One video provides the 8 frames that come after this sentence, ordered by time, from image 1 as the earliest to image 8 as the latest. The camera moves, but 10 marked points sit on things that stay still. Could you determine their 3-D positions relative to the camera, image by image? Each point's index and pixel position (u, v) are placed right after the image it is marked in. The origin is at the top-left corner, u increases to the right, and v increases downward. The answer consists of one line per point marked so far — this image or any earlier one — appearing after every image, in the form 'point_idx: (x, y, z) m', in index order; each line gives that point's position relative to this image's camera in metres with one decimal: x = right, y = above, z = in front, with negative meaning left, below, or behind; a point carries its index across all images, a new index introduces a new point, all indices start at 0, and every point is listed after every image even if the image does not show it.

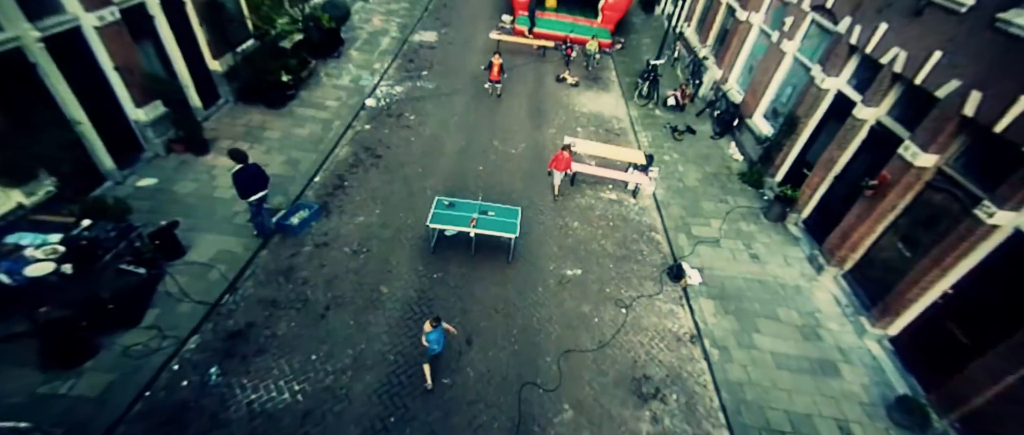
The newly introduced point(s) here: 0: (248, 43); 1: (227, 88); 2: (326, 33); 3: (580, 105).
0: (-5.9, +3.8, +9.8) m
1: (-6.0, +2.6, +9.2) m
2: (-5.2, +5.1, +12.3) m
3: (+2.0, +3.3, +13.0) m
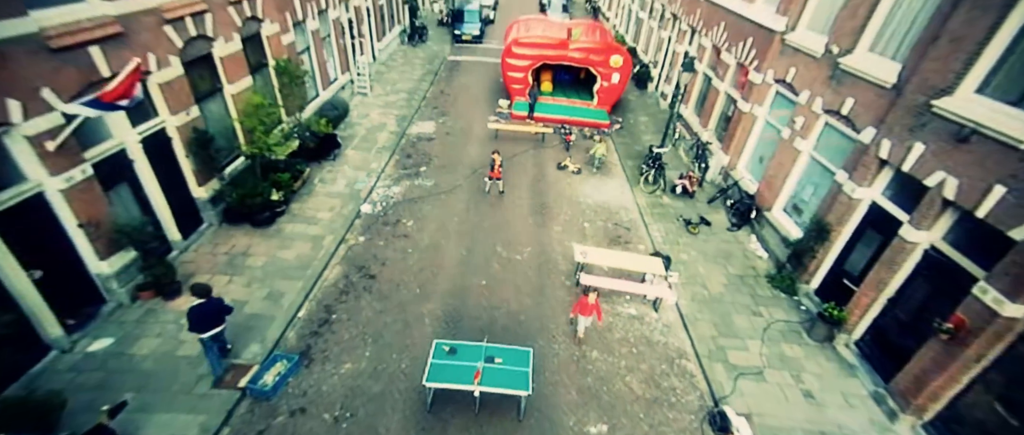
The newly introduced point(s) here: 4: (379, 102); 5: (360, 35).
0: (-5.9, +1.2, +9.4) m
1: (-5.9, +0.1, +8.7) m
2: (-5.2, +2.1, +12.0) m
3: (+2.0, +0.6, +12.5) m
4: (-5.3, +4.5, +17.2) m
5: (-6.5, +7.7, +18.1) m
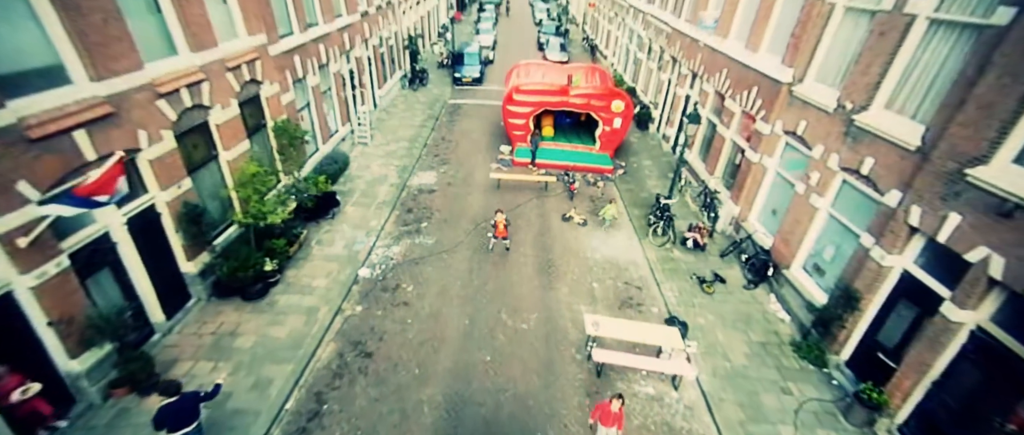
0: (-5.8, -0.2, +9.0) m
1: (-5.8, -1.3, +8.2) m
2: (-5.1, +0.5, +11.7) m
3: (+2.1, -0.9, +12.0) m
4: (-5.2, +2.5, +17.0) m
5: (-6.4, +5.6, +18.2) m
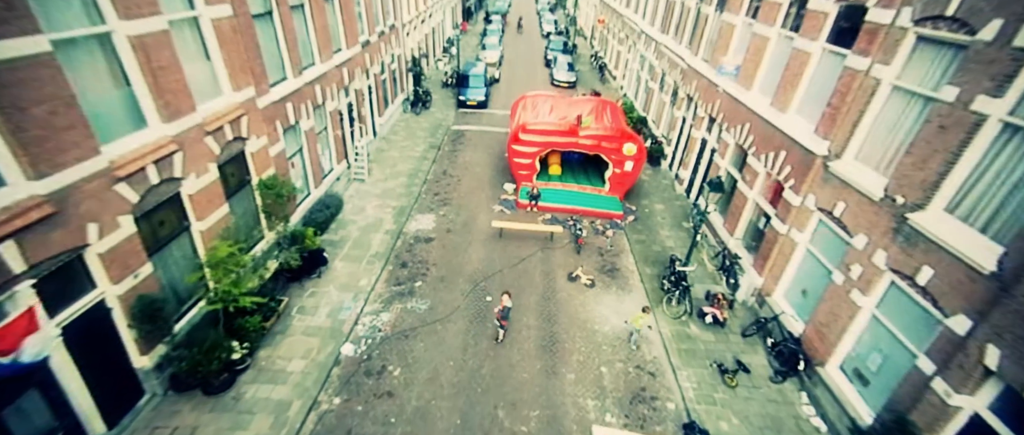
0: (-5.8, -1.6, +8.0) m
1: (-5.9, -2.7, +7.2) m
2: (-5.1, -0.9, +10.7) m
3: (+2.2, -2.5, +11.0) m
4: (-5.0, +1.0, +16.1) m
5: (-6.2, +4.0, +17.4) m
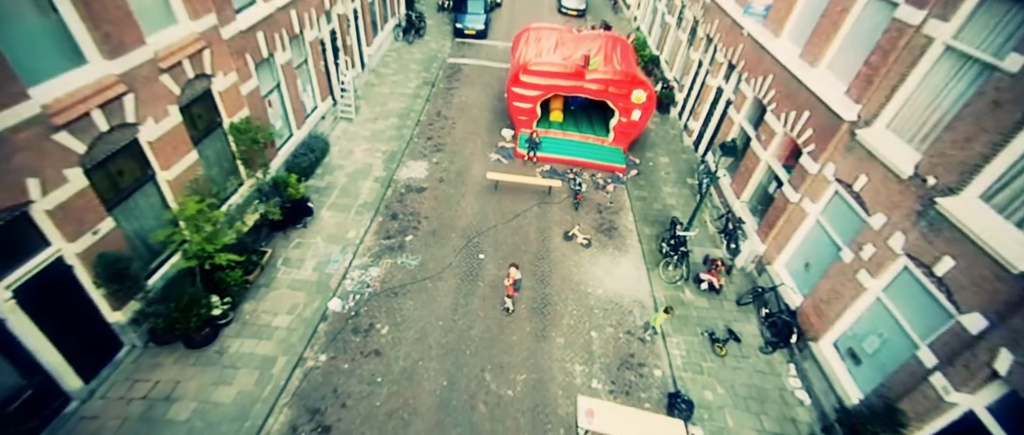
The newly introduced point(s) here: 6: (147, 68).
0: (-6.0, -0.7, +7.7) m
1: (-6.1, -1.9, +7.1) m
2: (-5.2, +0.3, +10.3) m
3: (+2.0, -1.6, +10.8) m
4: (-5.1, +2.9, +15.3) m
5: (-6.1, +6.2, +16.2) m
6: (-5.7, +2.4, +7.0) m
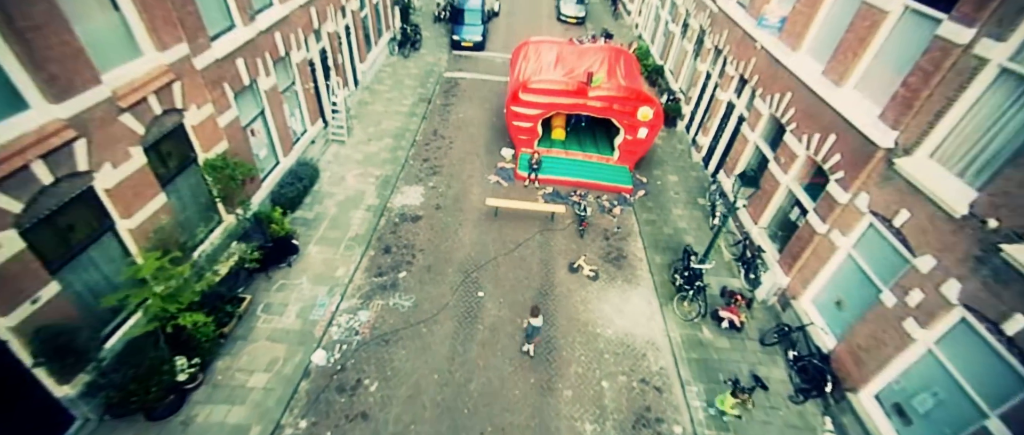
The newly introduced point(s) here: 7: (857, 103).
0: (-5.9, -1.6, +6.9) m
1: (-6.0, -2.7, +6.2) m
2: (-5.2, -0.6, +9.5) m
3: (+2.0, -2.3, +9.9) m
4: (-5.1, +2.0, +14.6) m
5: (-6.2, +5.2, +15.5) m
6: (-5.7, +1.6, +6.2) m
7: (+6.7, +2.2, +8.6) m
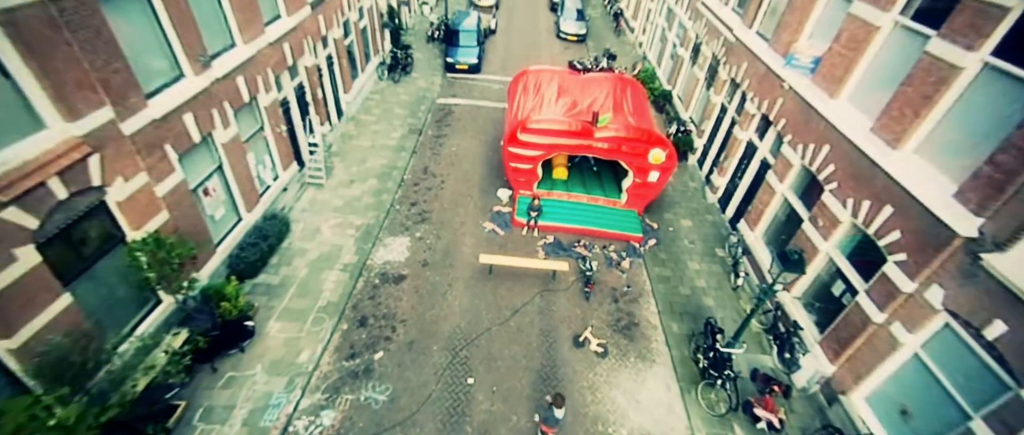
0: (-6.0, -3.0, +5.4) m
1: (-6.1, -4.1, +4.7) m
2: (-5.3, -2.0, +8.0) m
3: (+1.9, -3.8, +8.4) m
4: (-5.2, +0.5, +13.1) m
5: (-6.3, +3.6, +14.1) m
6: (-5.8, +0.2, +4.8) m
7: (+6.6, +0.8, +7.2) m
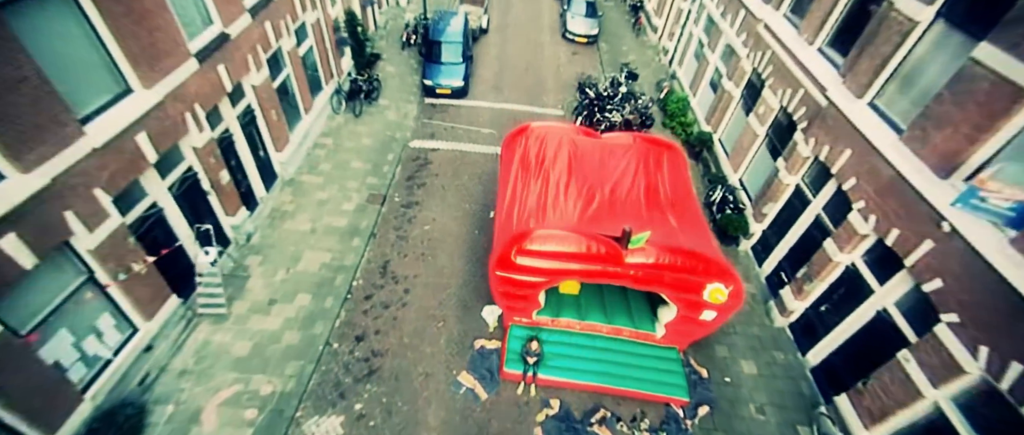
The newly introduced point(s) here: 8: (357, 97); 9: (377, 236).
0: (-6.4, -6.4, +1.3) m
1: (-6.5, -7.6, +0.7) m
2: (-5.6, -5.3, +3.9) m
3: (+1.5, -7.3, +4.4) m
4: (-5.4, -2.6, +8.9) m
5: (-6.4, +0.6, +9.7) m
6: (-6.1, -3.3, +0.6) m
7: (+6.3, -2.9, +2.9) m
8: (-5.6, +4.4, +16.9) m
9: (-3.7, -0.6, +12.2) m
